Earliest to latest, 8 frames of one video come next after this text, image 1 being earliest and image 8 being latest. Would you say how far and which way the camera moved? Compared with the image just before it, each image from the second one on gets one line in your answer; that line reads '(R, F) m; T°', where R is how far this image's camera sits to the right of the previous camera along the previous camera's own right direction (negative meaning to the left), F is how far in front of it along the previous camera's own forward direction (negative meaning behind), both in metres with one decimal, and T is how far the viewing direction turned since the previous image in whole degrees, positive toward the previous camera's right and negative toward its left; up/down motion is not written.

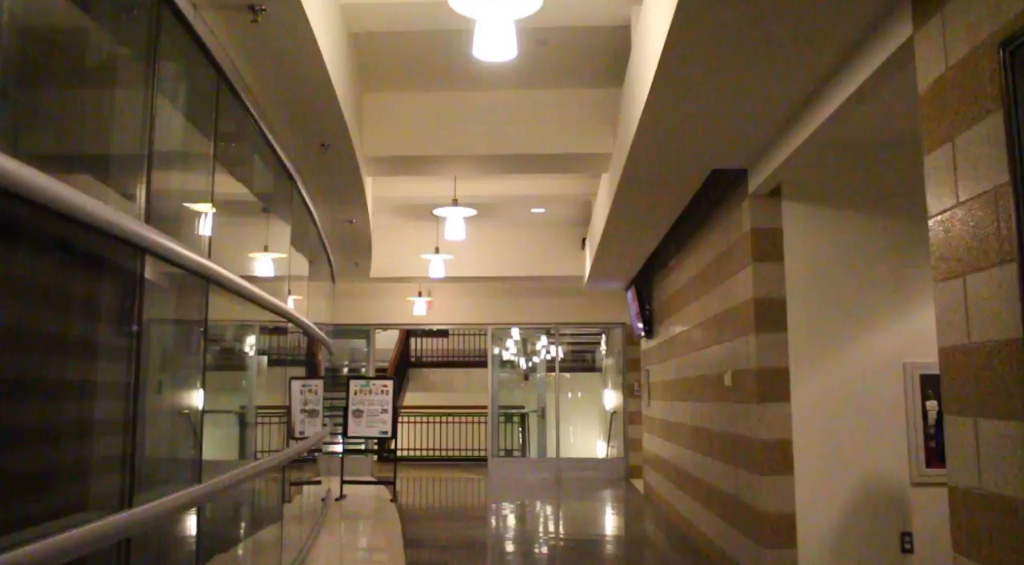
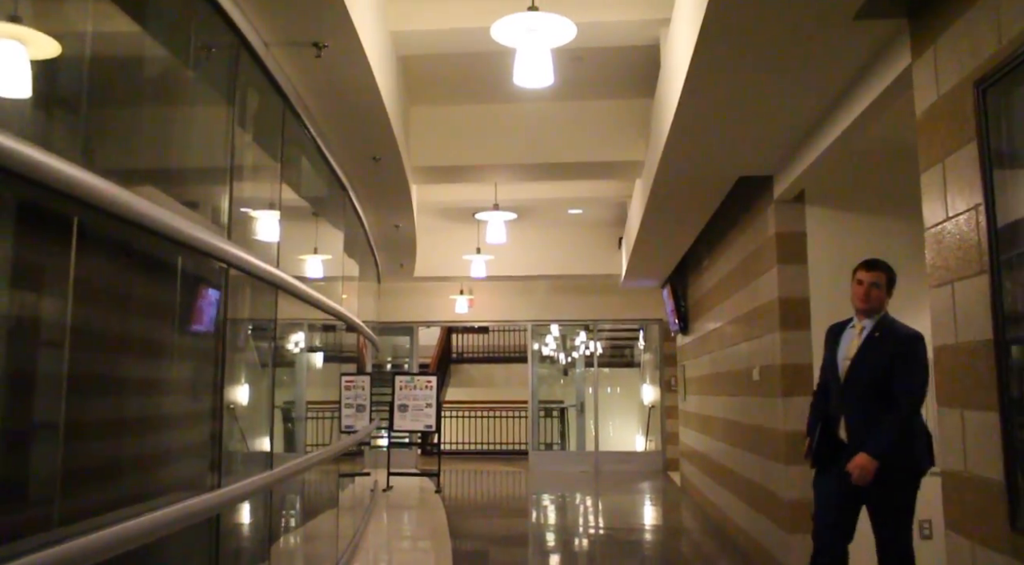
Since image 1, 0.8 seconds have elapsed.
(0.0, -0.2) m; -3°
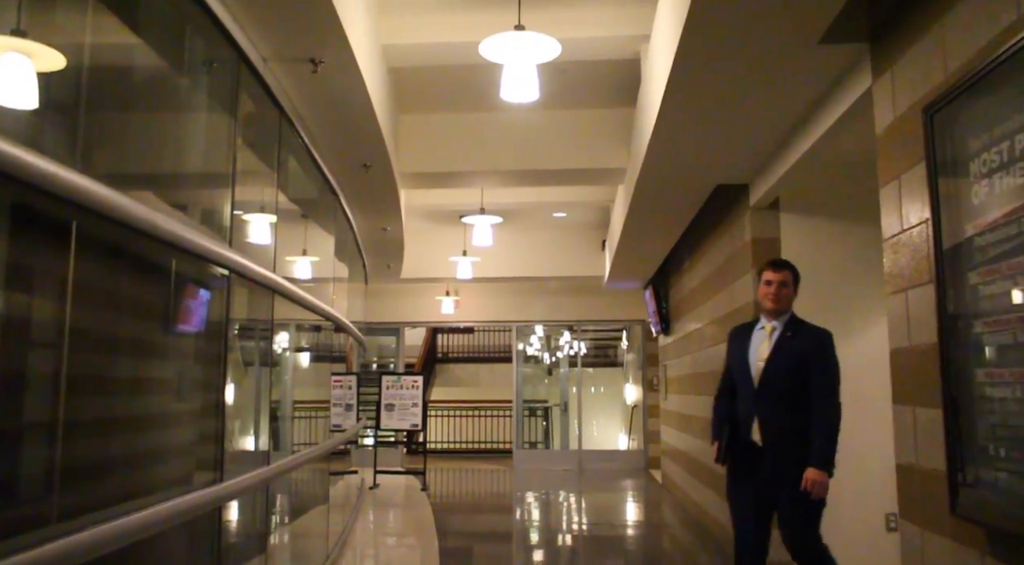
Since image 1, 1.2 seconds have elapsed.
(0.0, -0.1) m; +1°
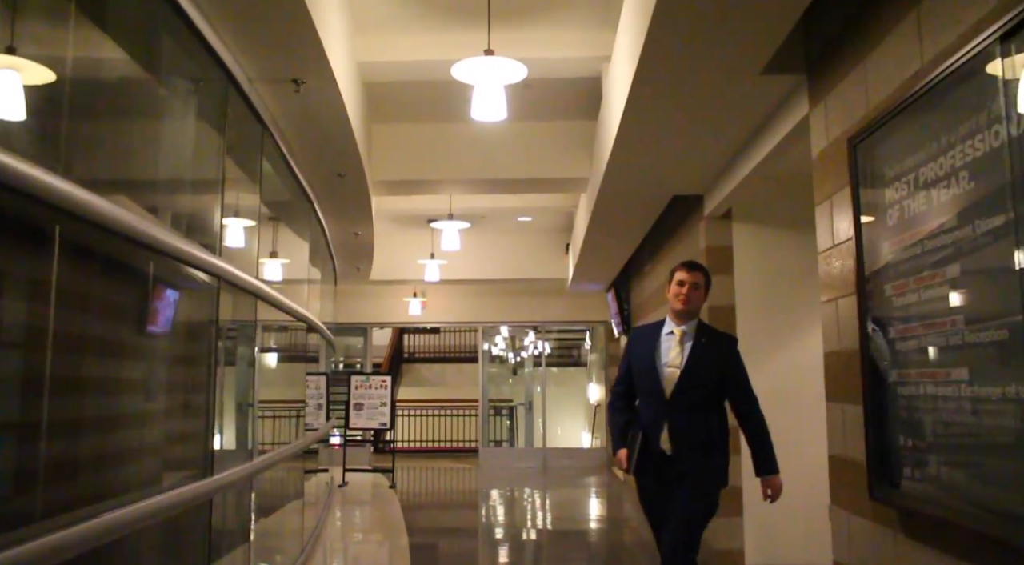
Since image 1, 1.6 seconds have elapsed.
(0.0, -0.2) m; +3°
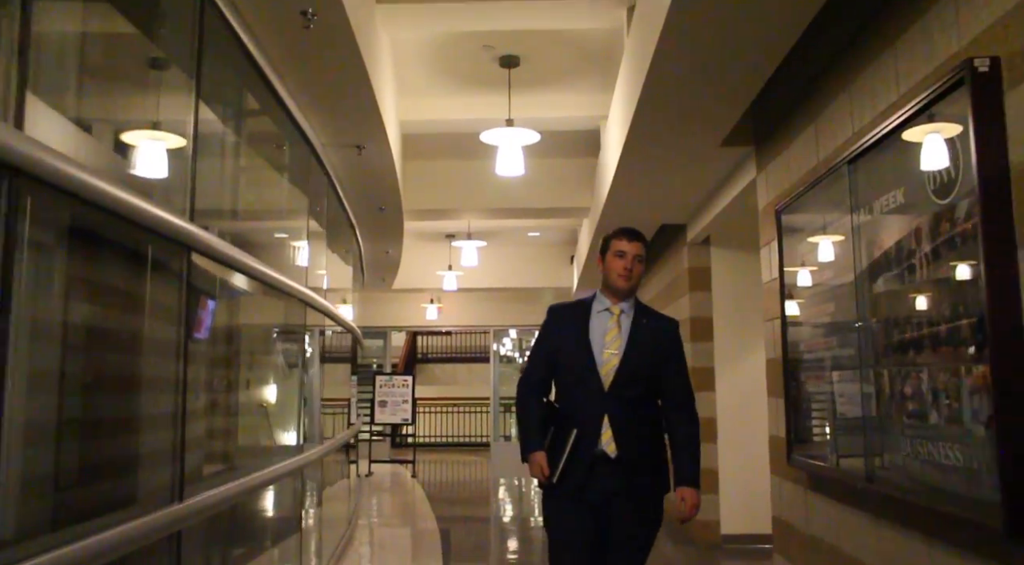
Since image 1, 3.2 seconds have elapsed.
(-0.1, -0.8) m; 0°
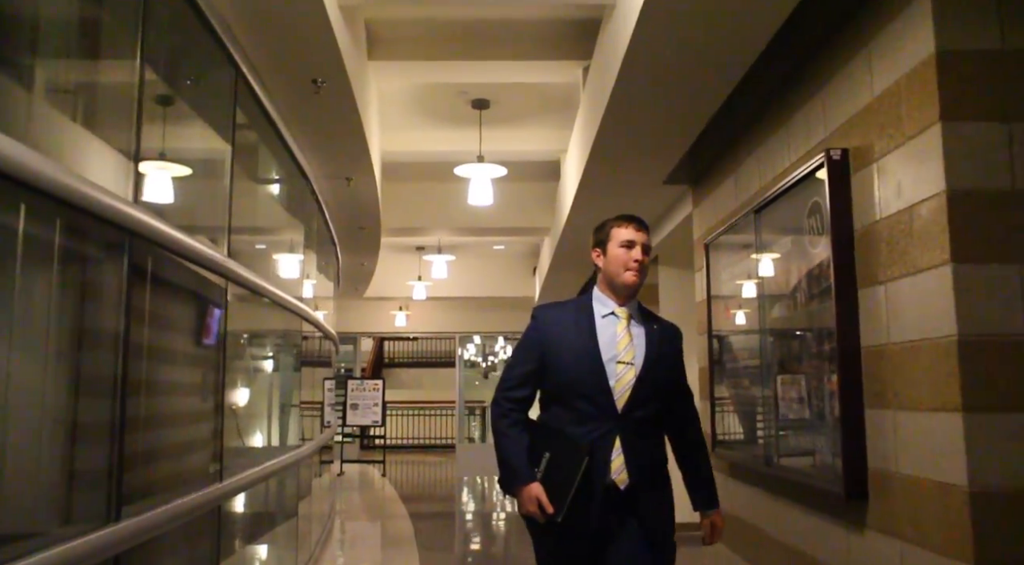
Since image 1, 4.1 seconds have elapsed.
(0.0, -0.5) m; +3°
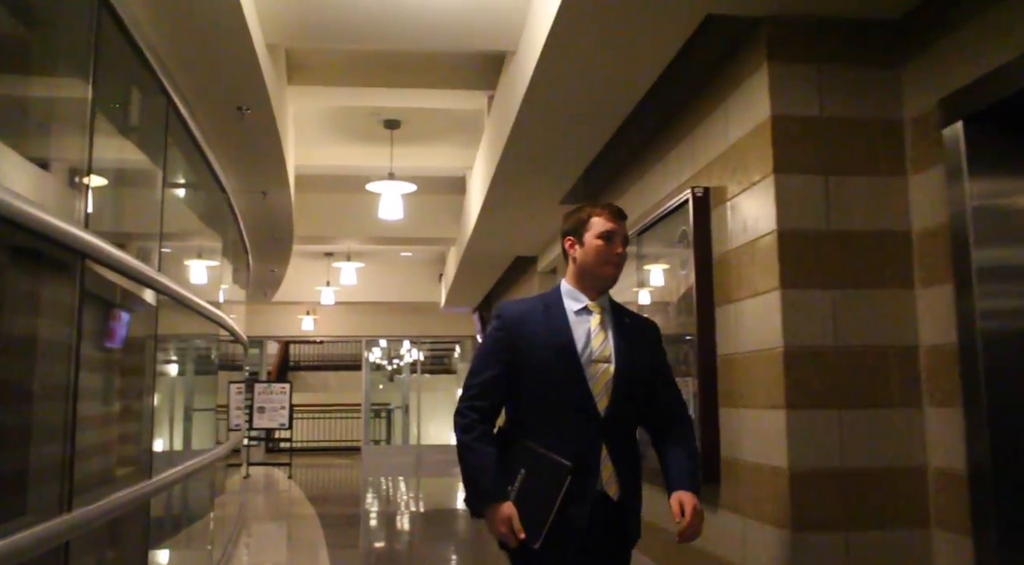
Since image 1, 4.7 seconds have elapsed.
(0.0, -0.3) m; +7°
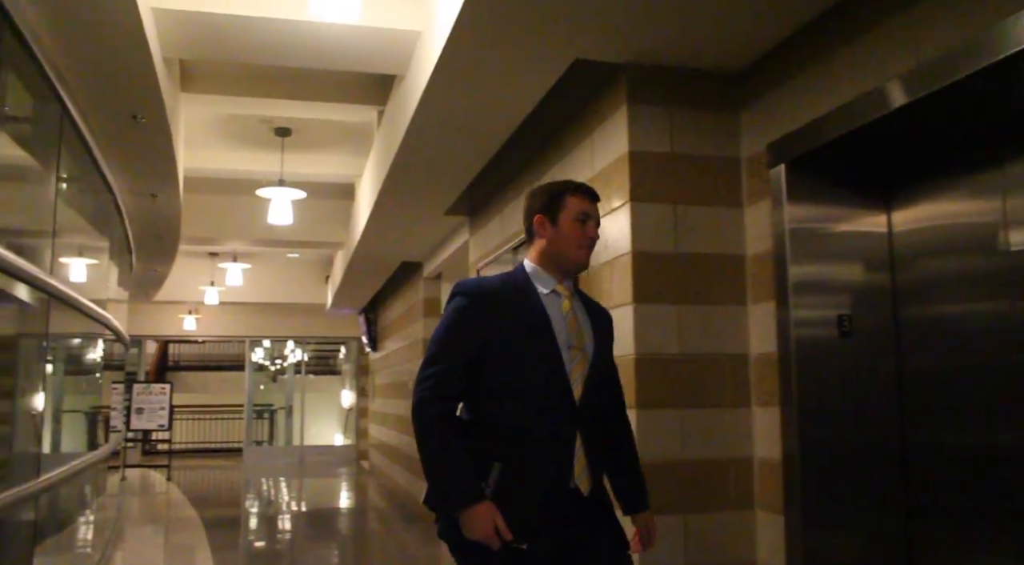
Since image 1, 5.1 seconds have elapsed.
(0.0, -0.3) m; +8°
